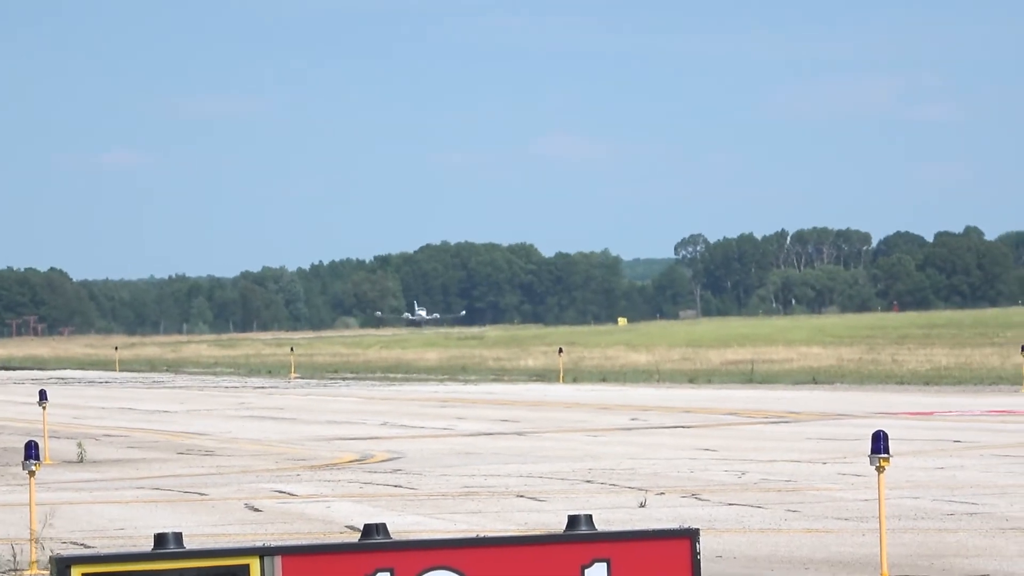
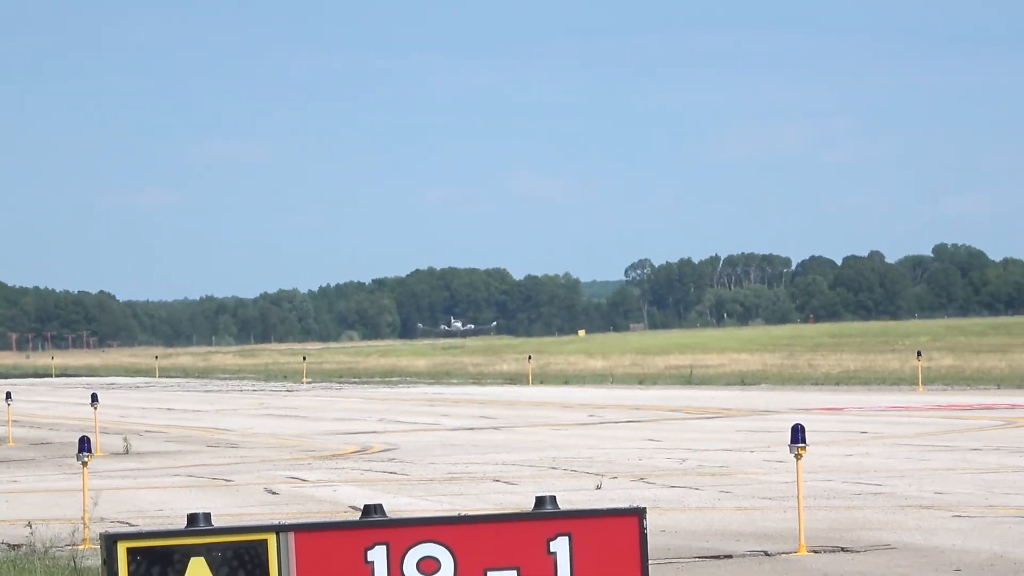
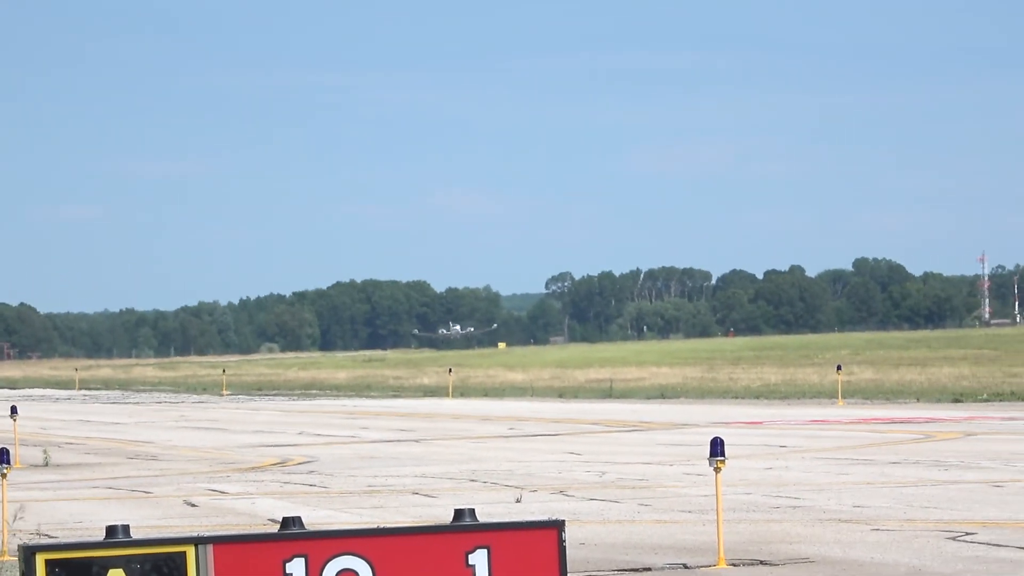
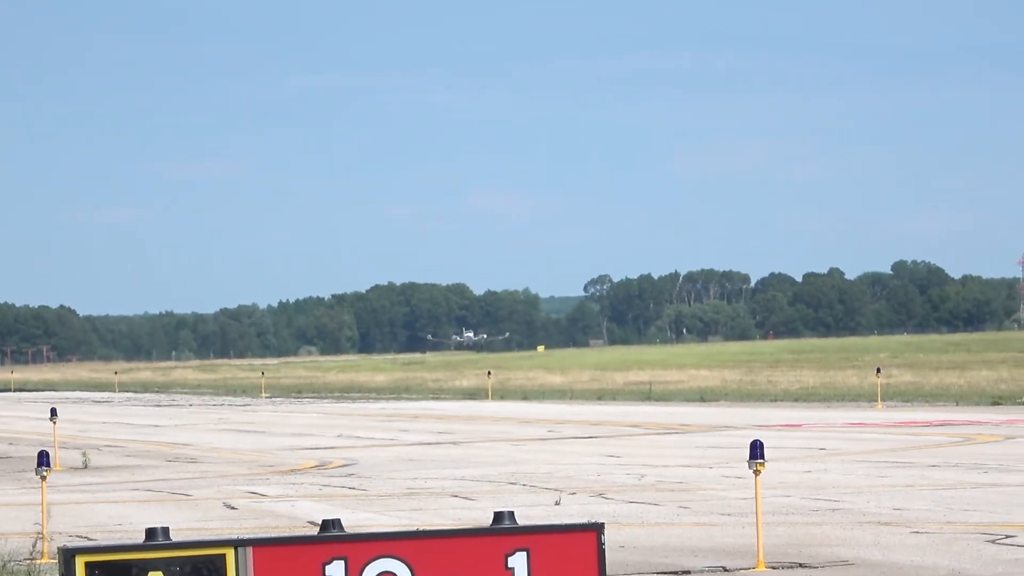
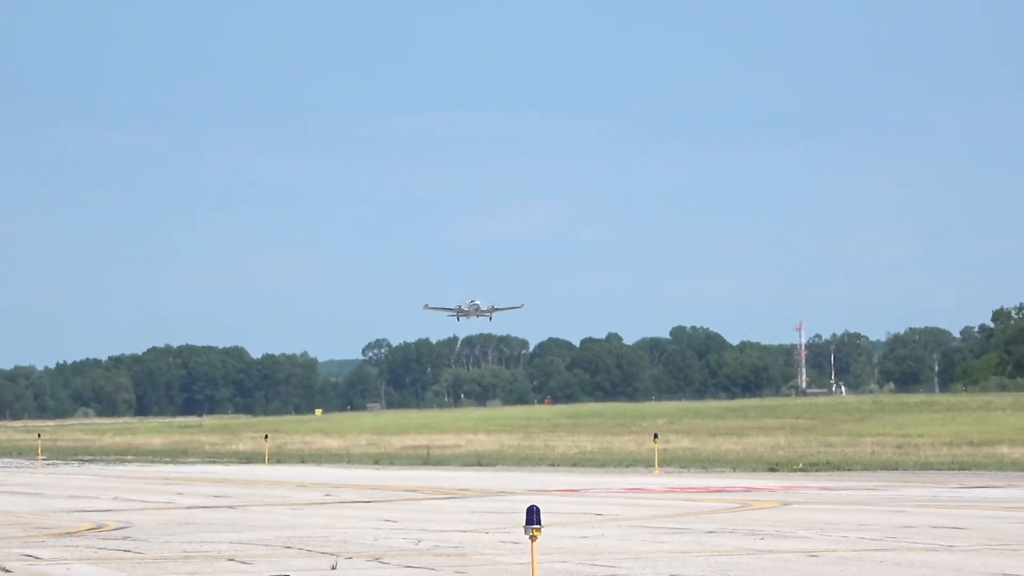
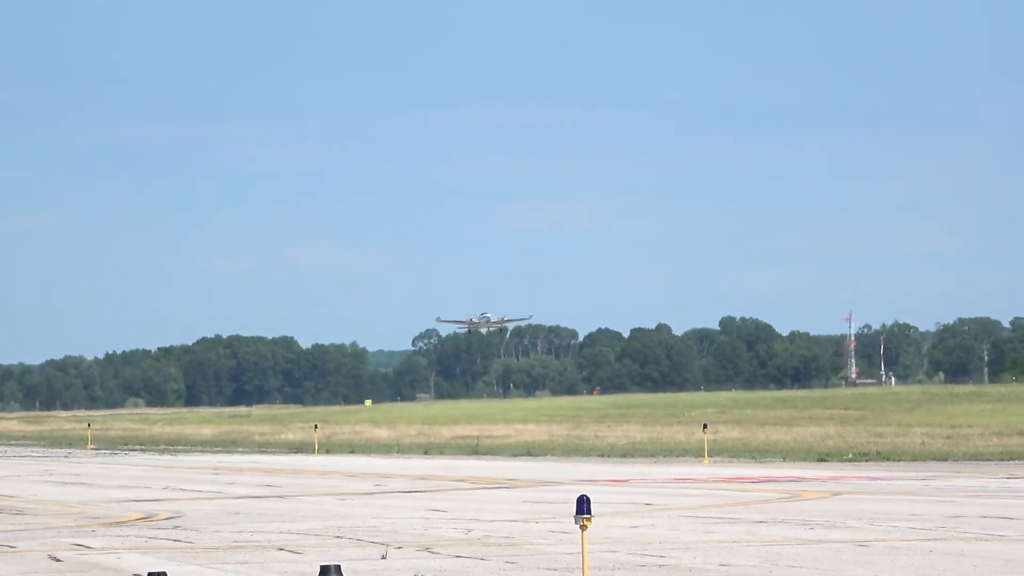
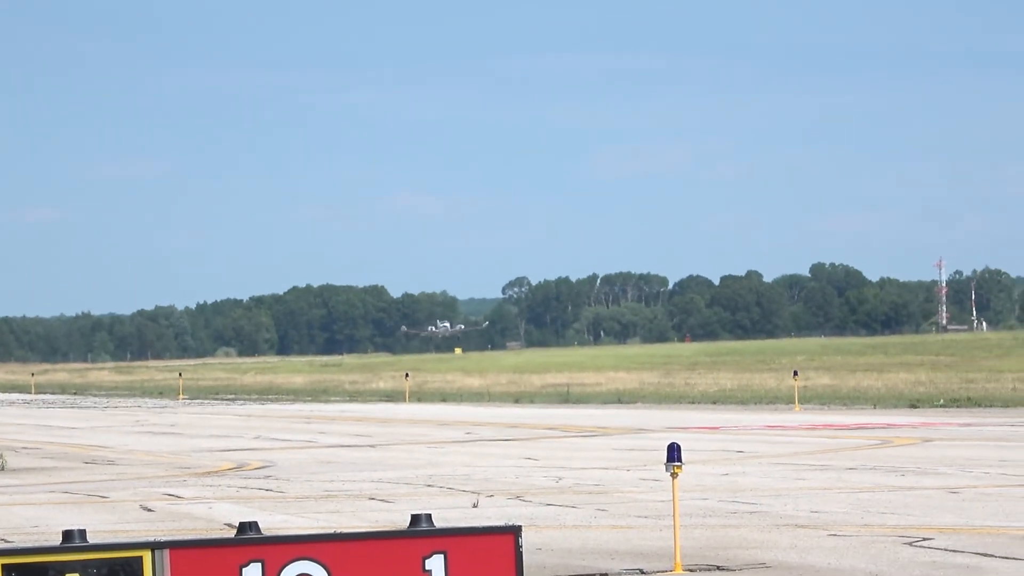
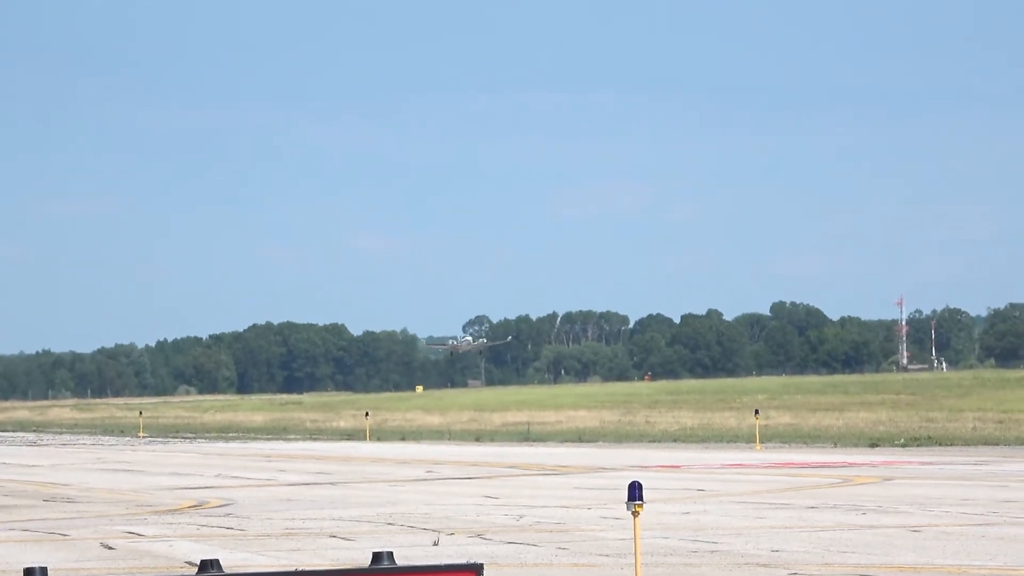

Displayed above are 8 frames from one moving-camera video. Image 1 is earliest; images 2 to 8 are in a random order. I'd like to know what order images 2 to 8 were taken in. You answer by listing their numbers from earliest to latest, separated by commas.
2, 4, 3, 7, 8, 6, 5
